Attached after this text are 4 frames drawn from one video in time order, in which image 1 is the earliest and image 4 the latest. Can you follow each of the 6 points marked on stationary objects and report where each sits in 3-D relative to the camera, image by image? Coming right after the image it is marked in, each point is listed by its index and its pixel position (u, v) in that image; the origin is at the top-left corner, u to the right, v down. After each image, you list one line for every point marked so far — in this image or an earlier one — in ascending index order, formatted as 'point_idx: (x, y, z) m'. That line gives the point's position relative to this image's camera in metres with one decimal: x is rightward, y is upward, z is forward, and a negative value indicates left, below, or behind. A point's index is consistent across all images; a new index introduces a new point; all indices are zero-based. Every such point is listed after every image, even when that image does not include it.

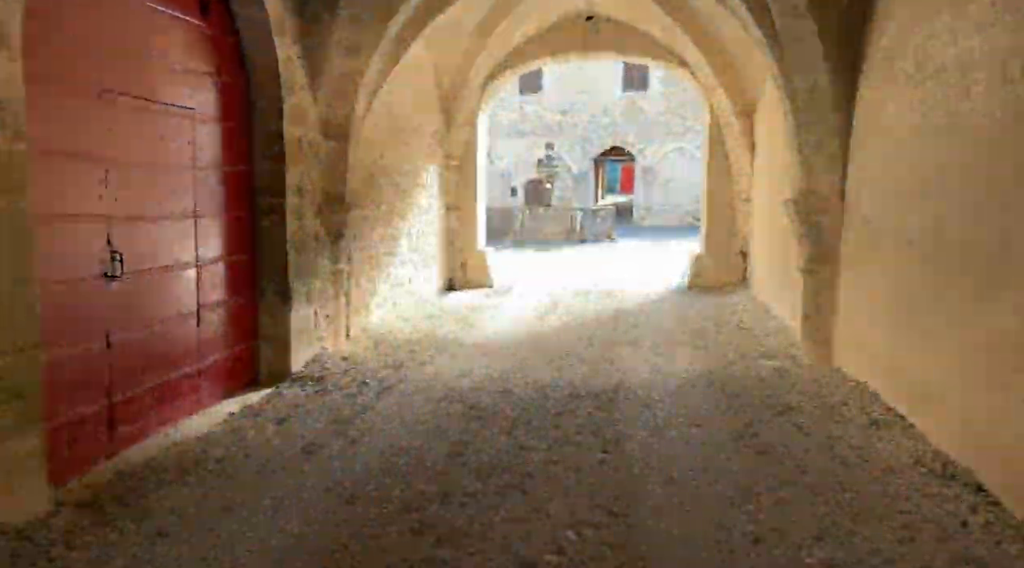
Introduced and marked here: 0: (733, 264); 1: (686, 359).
0: (+3.6, +0.3, +12.4) m
1: (+1.8, -0.8, +7.6) m
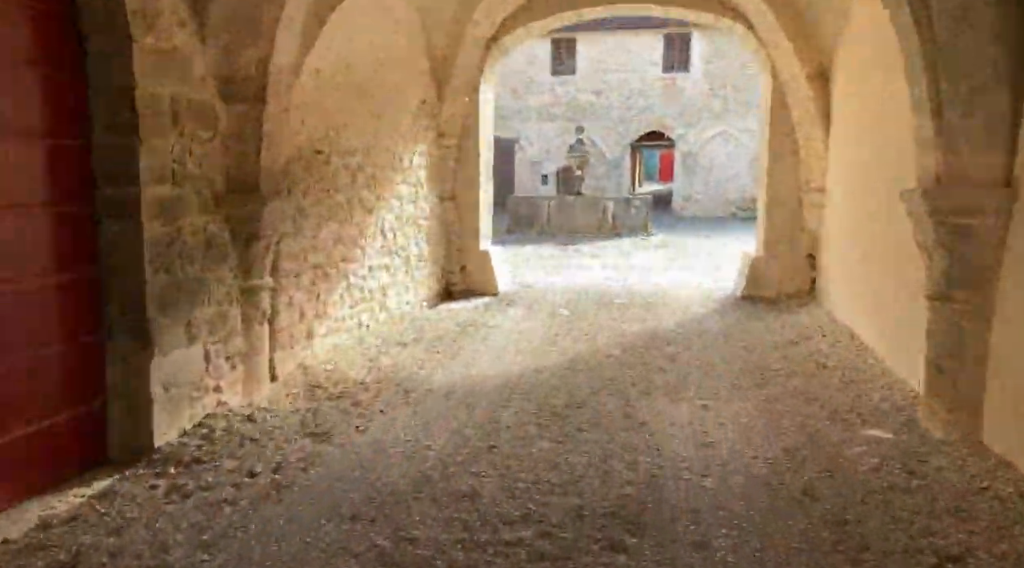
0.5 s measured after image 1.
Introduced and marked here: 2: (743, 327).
0: (+3.7, +0.2, +9.9) m
1: (+1.6, -1.0, +5.2) m
2: (+2.5, -0.5, +8.2) m
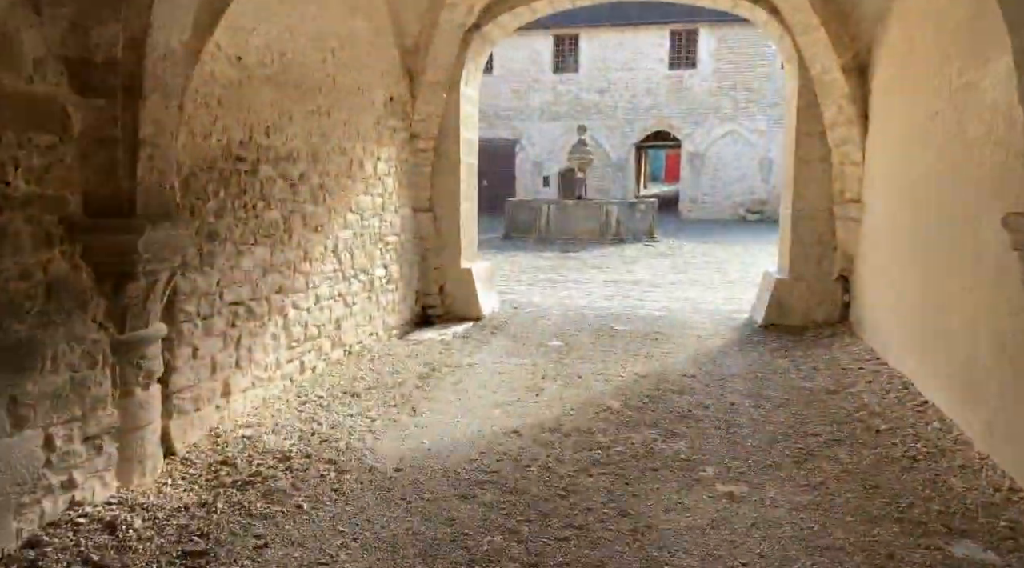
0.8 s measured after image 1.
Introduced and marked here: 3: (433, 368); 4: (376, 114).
0: (+3.6, -0.1, +8.5) m
1: (+1.4, -1.2, +3.9) m
2: (+2.3, -0.8, +6.8) m
3: (-0.7, -0.8, +6.9) m
4: (-1.4, +1.7, +7.6) m
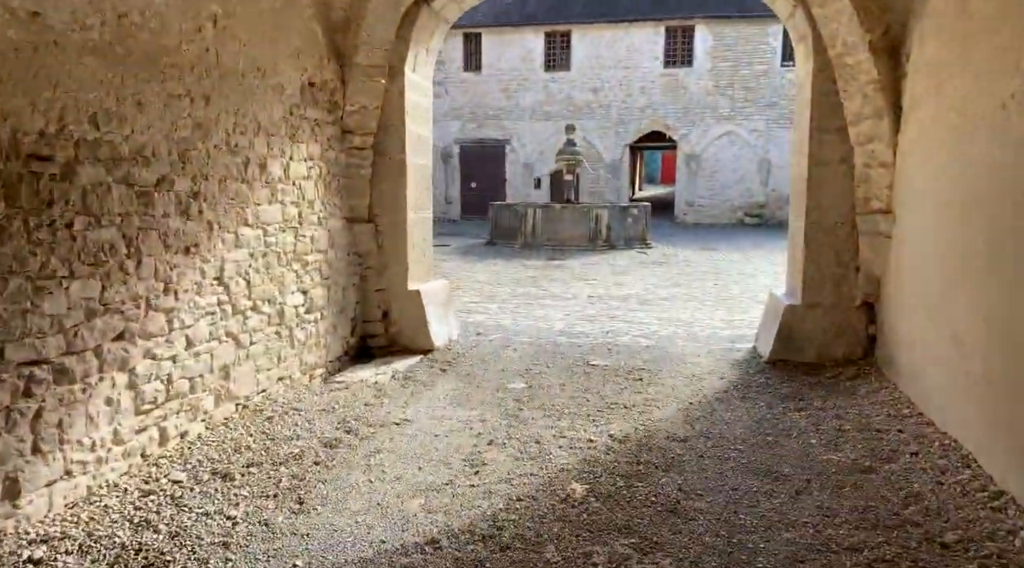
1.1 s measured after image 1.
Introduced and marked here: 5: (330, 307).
0: (+3.1, -0.4, +7.0) m
1: (+1.0, -1.5, +2.3) m
2: (+1.9, -1.0, +5.3) m
3: (-1.1, -1.0, +5.3) m
4: (-1.8, +1.5, +6.1) m
5: (-1.7, -0.2, +7.0) m
